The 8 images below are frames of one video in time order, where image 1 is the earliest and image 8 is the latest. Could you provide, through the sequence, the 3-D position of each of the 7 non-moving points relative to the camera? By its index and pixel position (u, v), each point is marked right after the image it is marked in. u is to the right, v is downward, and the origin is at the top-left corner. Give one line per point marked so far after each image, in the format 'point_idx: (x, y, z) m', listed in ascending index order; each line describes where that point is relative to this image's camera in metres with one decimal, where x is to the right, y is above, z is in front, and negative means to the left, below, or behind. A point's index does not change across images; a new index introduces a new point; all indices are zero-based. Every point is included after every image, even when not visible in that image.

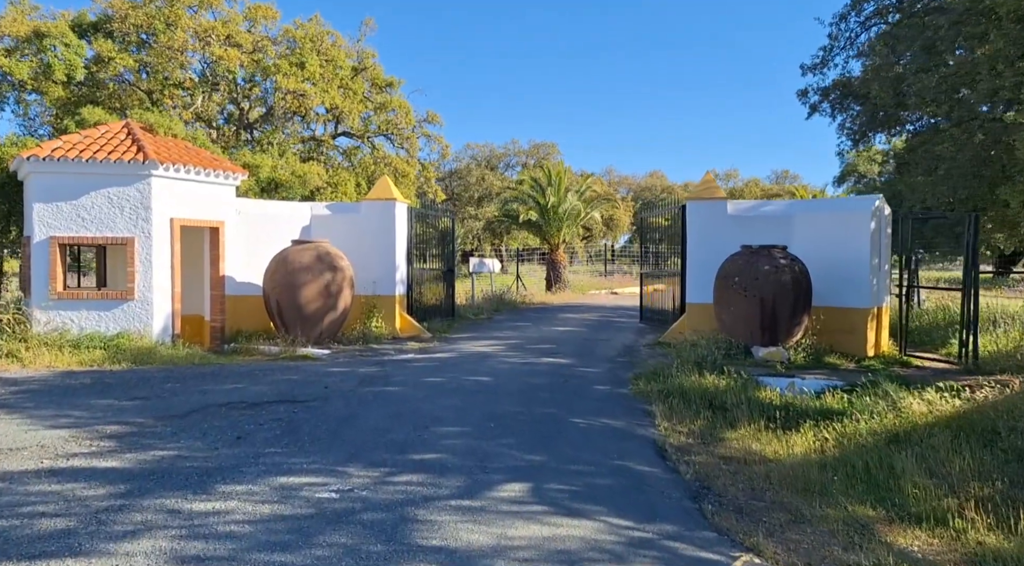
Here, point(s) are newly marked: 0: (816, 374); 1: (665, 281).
0: (+4.1, -1.2, +11.4) m
1: (+2.9, +0.1, +16.4) m
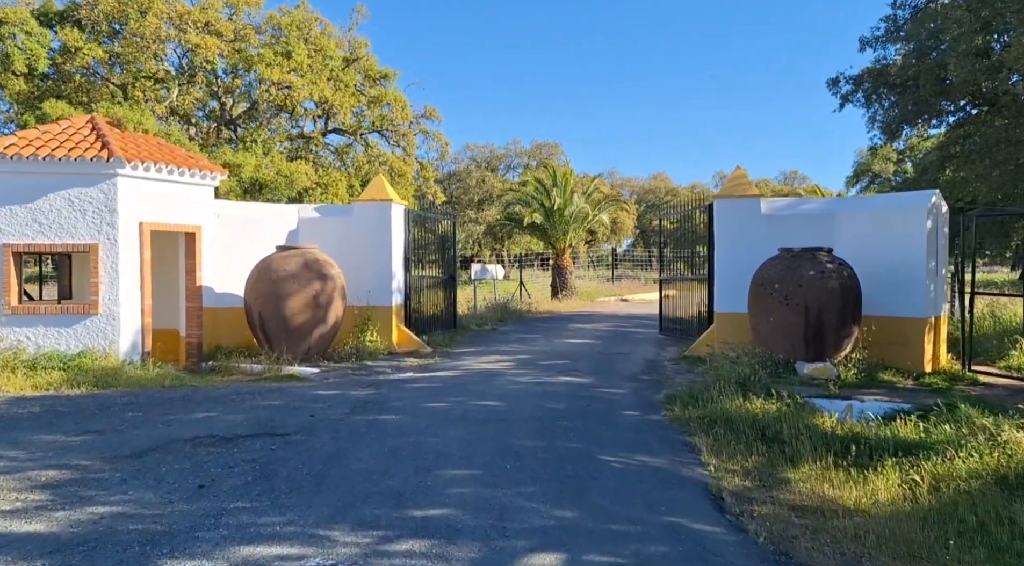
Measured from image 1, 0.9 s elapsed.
0: (+4.3, -1.3, +10.0) m
1: (+3.1, -0.1, +14.9) m
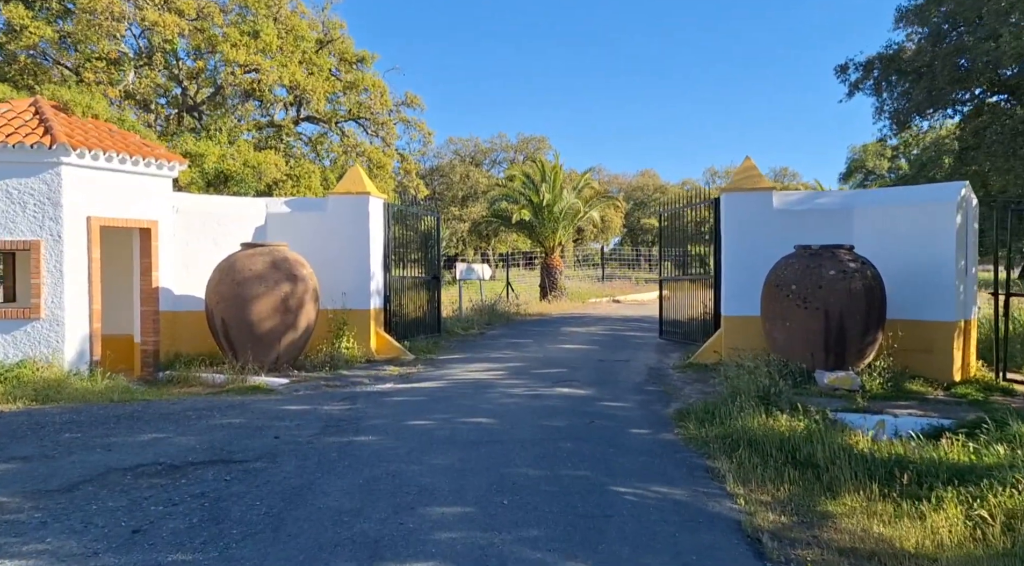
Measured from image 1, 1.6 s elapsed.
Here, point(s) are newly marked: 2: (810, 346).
0: (+4.2, -1.3, +9.0) m
1: (+2.9, -0.1, +13.9) m
2: (+3.5, -0.7, +10.0) m
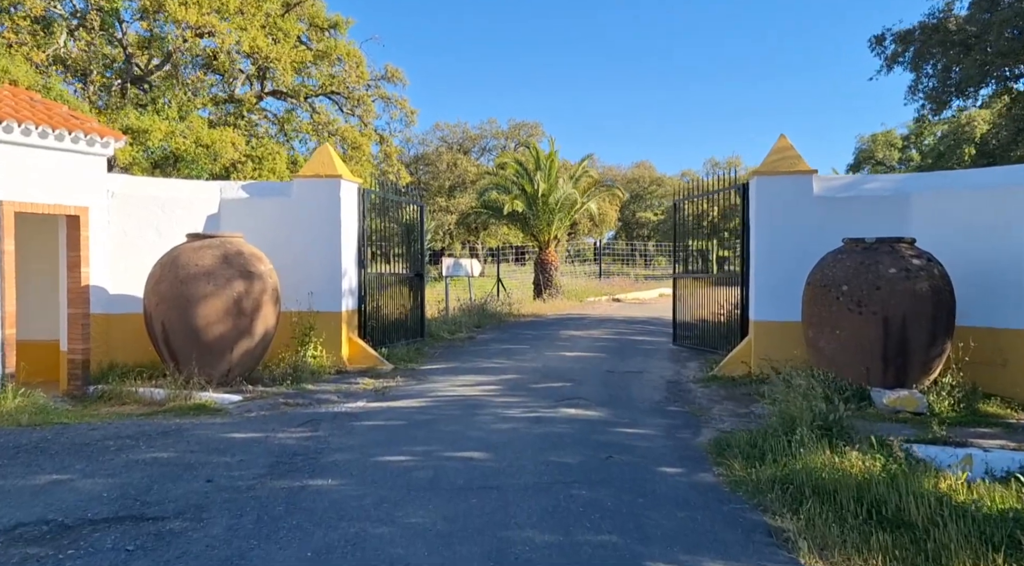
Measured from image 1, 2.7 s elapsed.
0: (+4.1, -1.3, +7.3) m
1: (+2.8, -0.1, +12.2) m
2: (+3.5, -0.8, +8.4) m
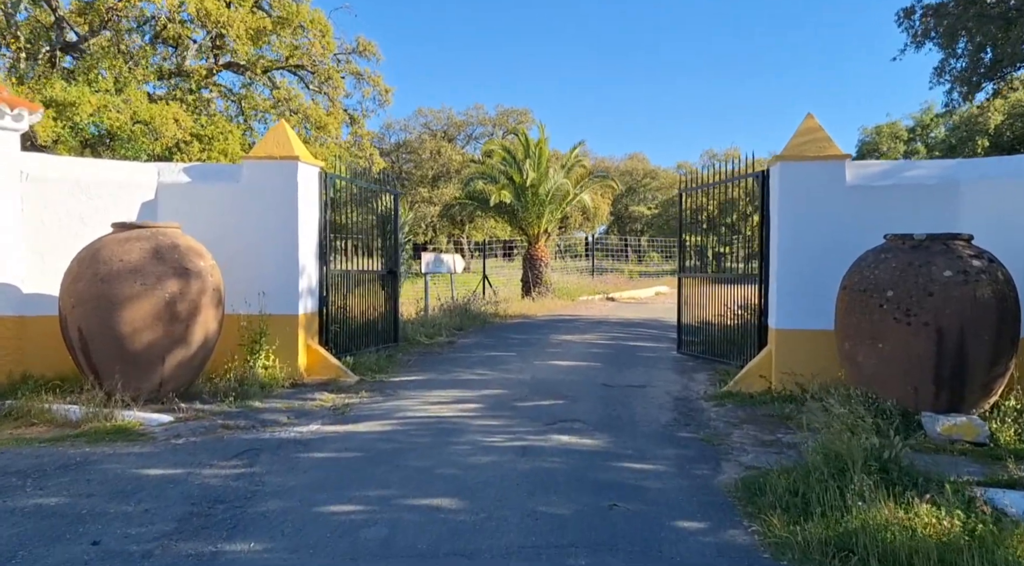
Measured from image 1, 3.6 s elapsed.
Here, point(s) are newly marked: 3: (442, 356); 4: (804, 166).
0: (+4.0, -1.4, +6.0) m
1: (+2.6, -0.1, +10.9) m
2: (+3.3, -0.8, +7.0) m
3: (-0.9, -0.9, +10.9) m
4: (+2.9, +1.2, +8.5) m
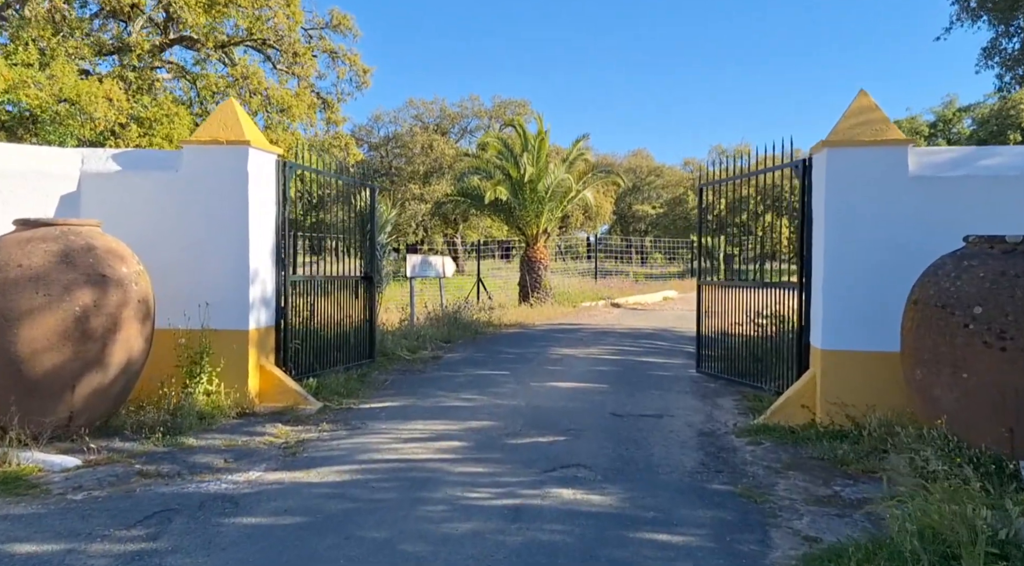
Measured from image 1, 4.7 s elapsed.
0: (+3.9, -1.5, +4.5) m
1: (+2.5, -0.2, +9.4) m
2: (+3.3, -0.9, +5.5) m
3: (-1.0, -1.0, +9.4) m
4: (+2.8, +1.1, +7.0) m
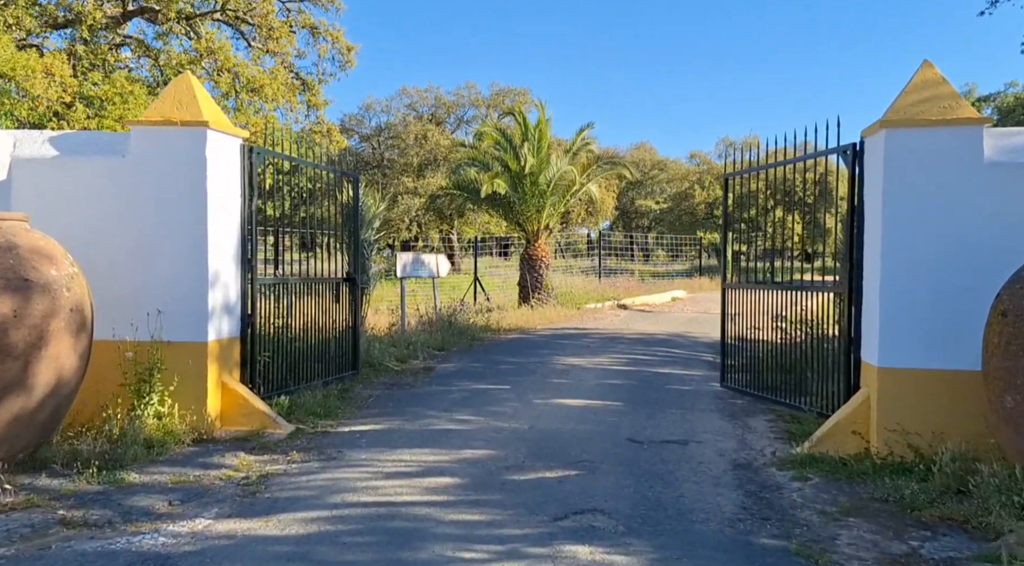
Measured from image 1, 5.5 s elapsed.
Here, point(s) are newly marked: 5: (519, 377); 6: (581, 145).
0: (+3.9, -1.5, +3.5) m
1: (+2.5, -0.2, +8.3) m
2: (+3.3, -0.9, +4.5) m
3: (-1.0, -1.0, +8.4) m
4: (+2.9, +1.0, +5.9) m
5: (+0.1, -1.0, +9.0) m
6: (+1.3, +2.7, +16.3) m
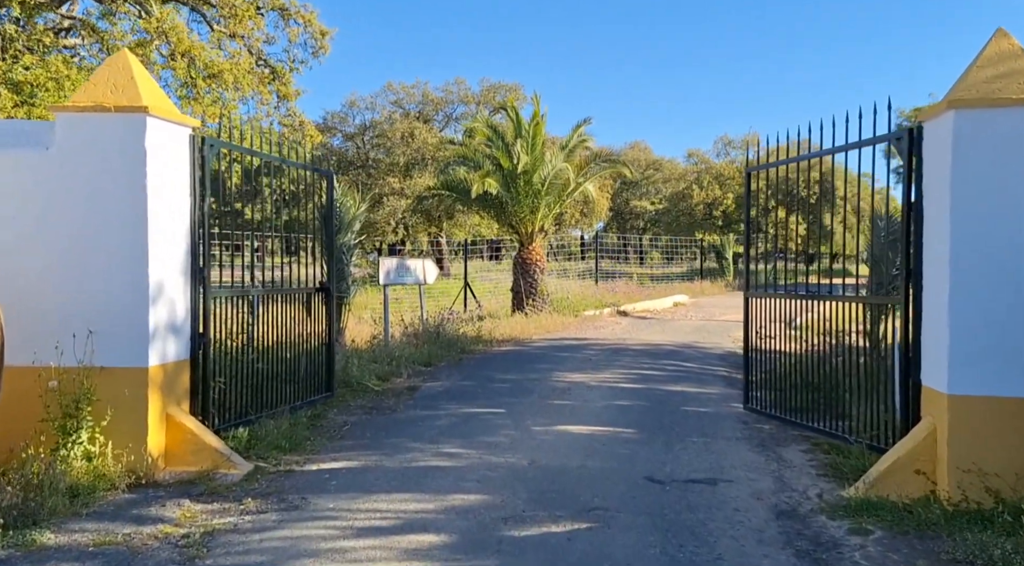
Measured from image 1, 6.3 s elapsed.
0: (+4.0, -1.6, +2.5) m
1: (+2.5, -0.3, +7.4) m
2: (+3.3, -1.0, +3.5) m
3: (-1.0, -1.1, +7.3) m
4: (+2.8, +1.0, +4.9) m
5: (0.0, -1.1, +8.0) m
6: (+1.2, +2.6, +15.3) m
